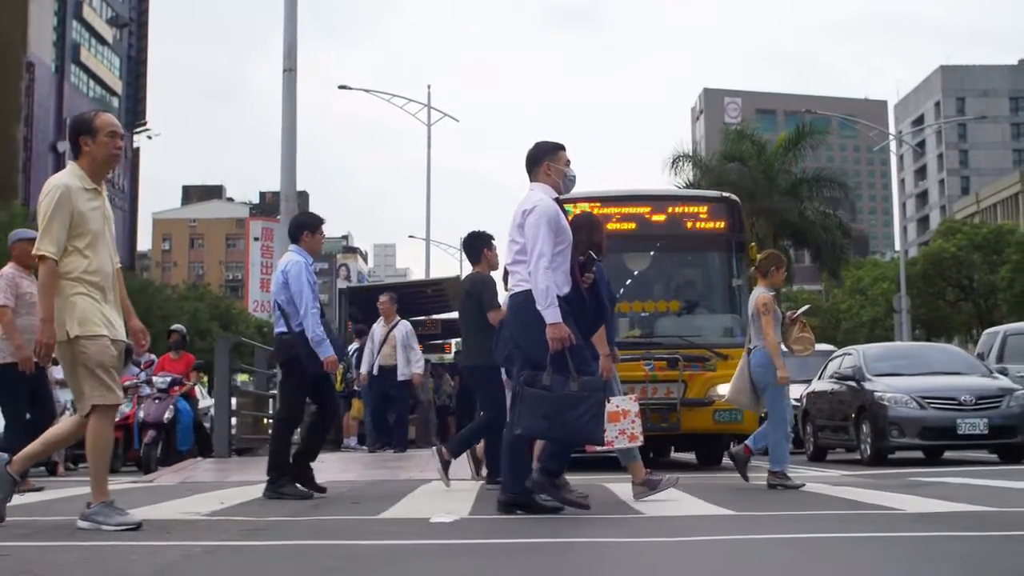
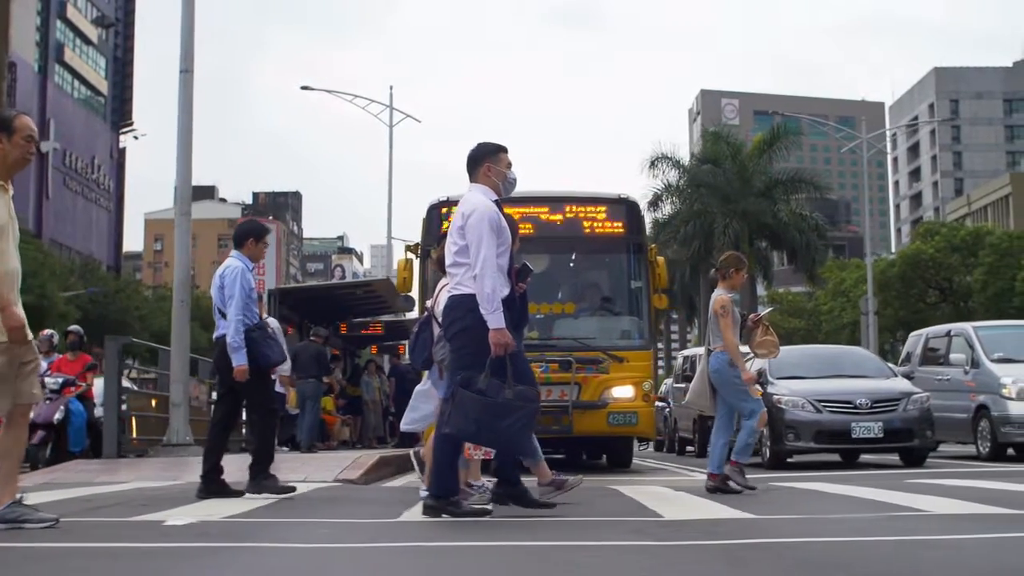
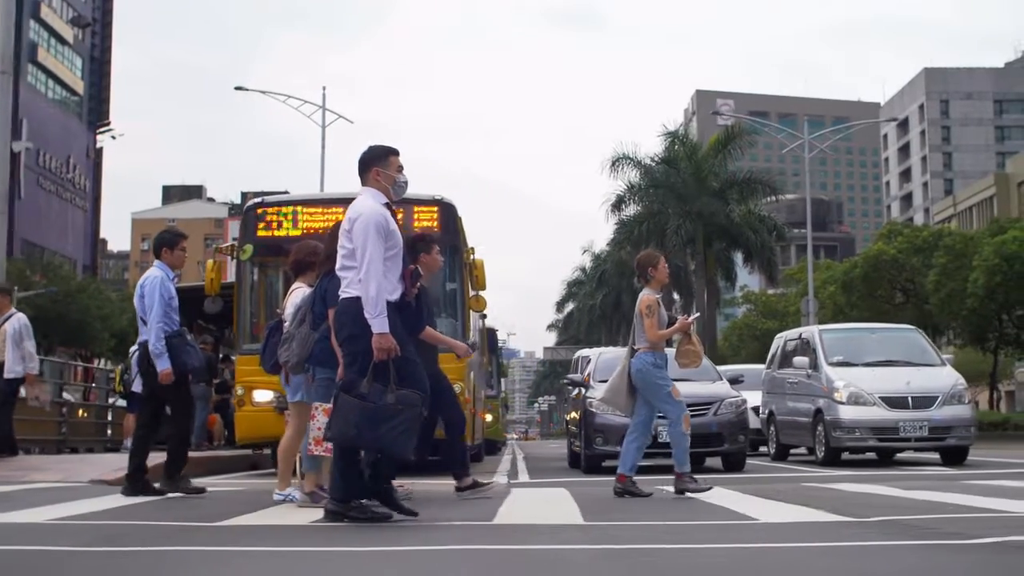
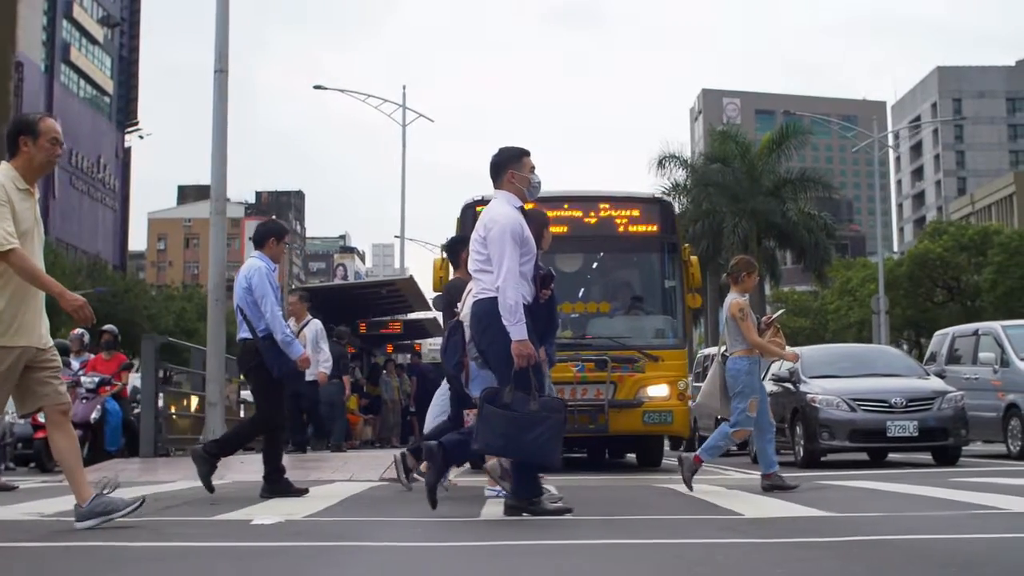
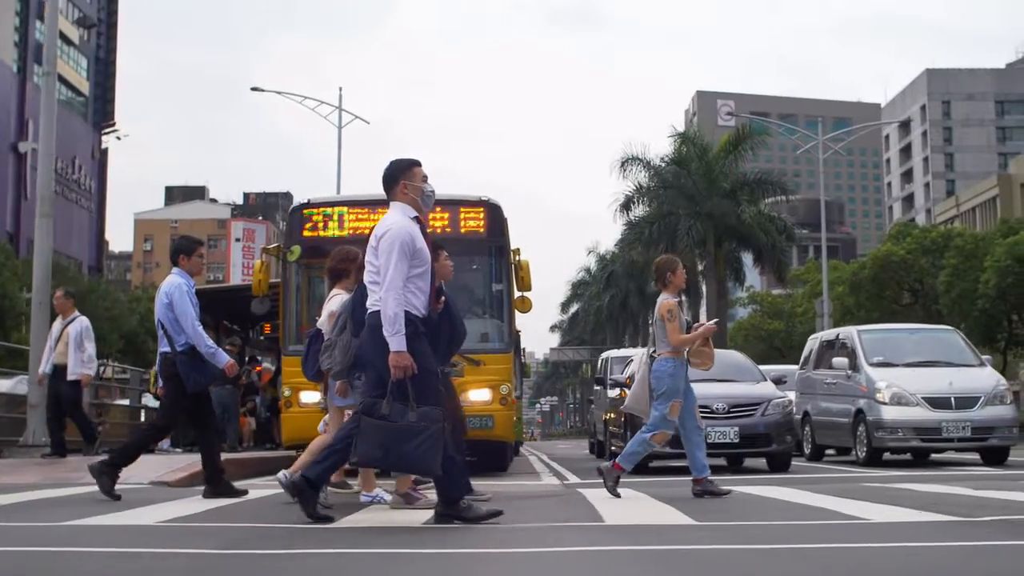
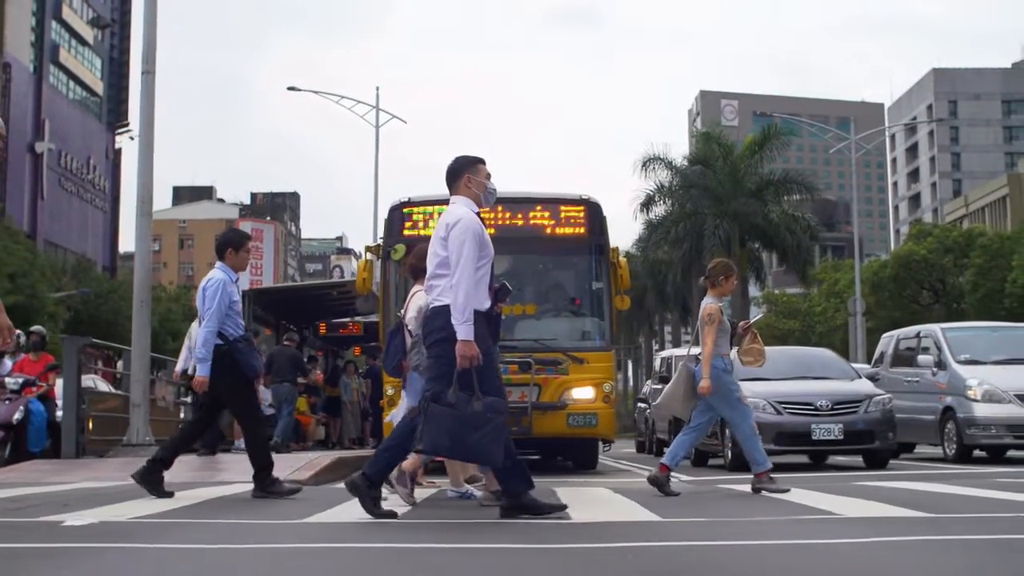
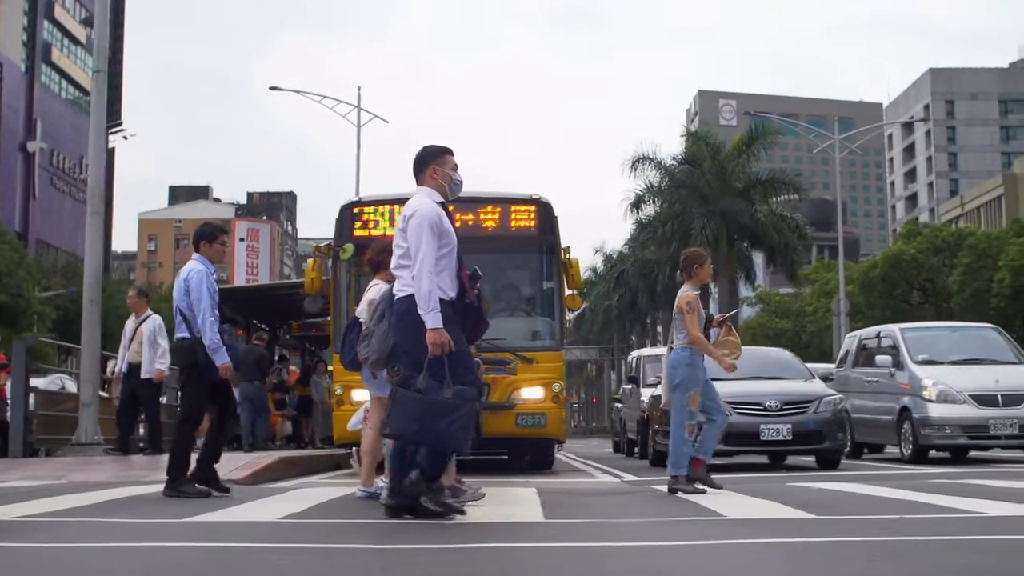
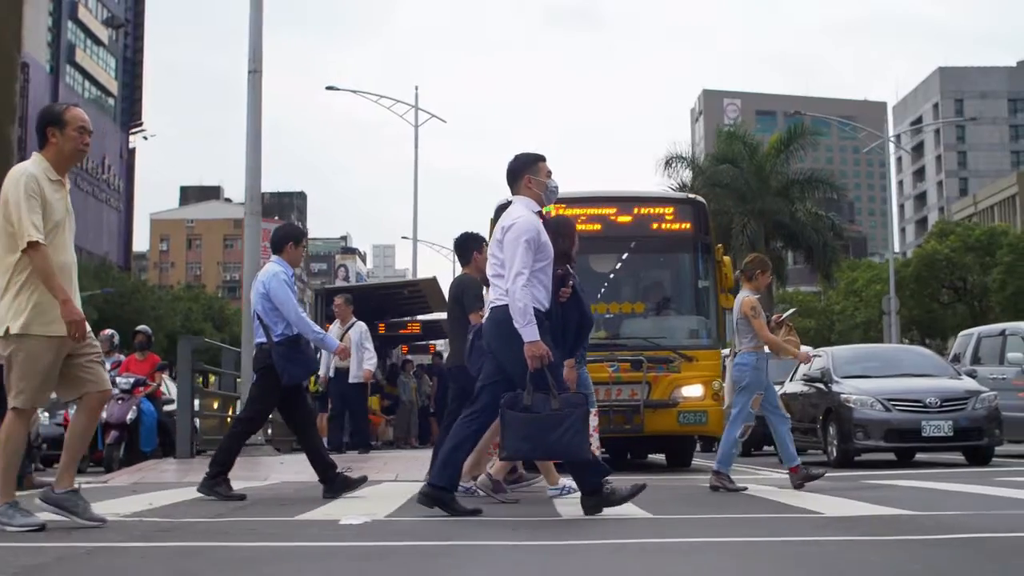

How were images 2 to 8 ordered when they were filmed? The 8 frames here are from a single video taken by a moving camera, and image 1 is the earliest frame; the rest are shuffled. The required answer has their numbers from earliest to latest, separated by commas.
8, 4, 2, 6, 7, 5, 3
